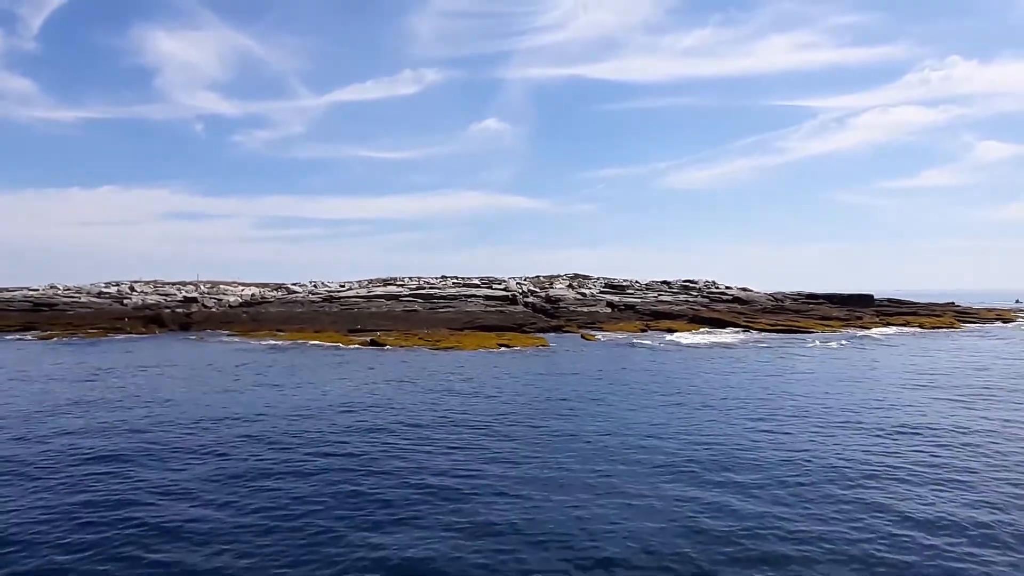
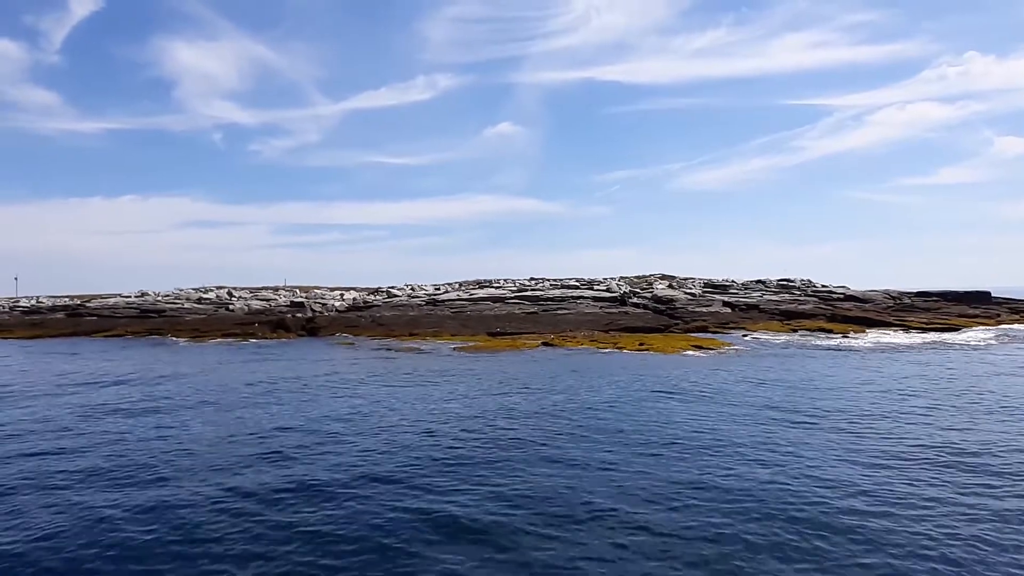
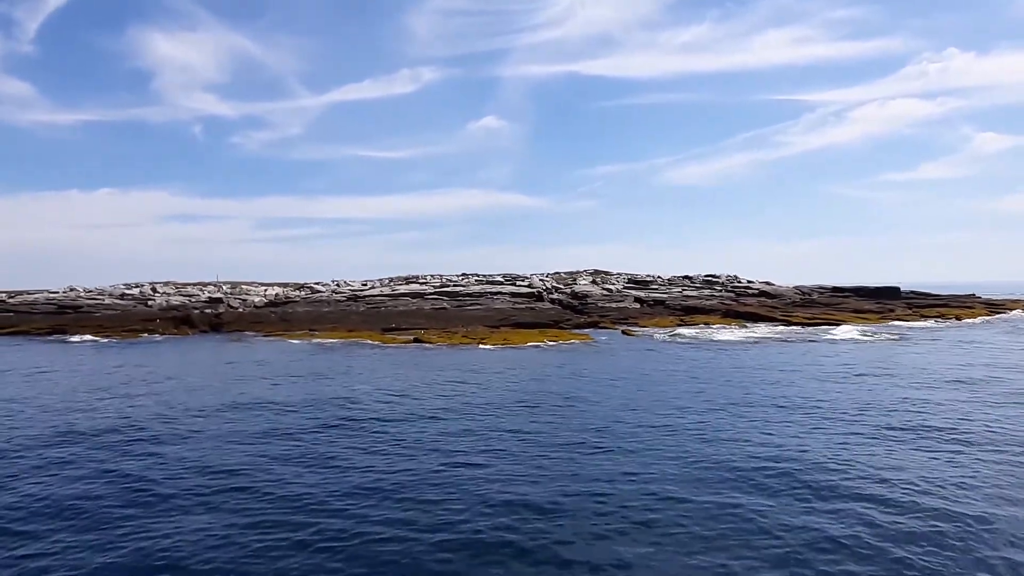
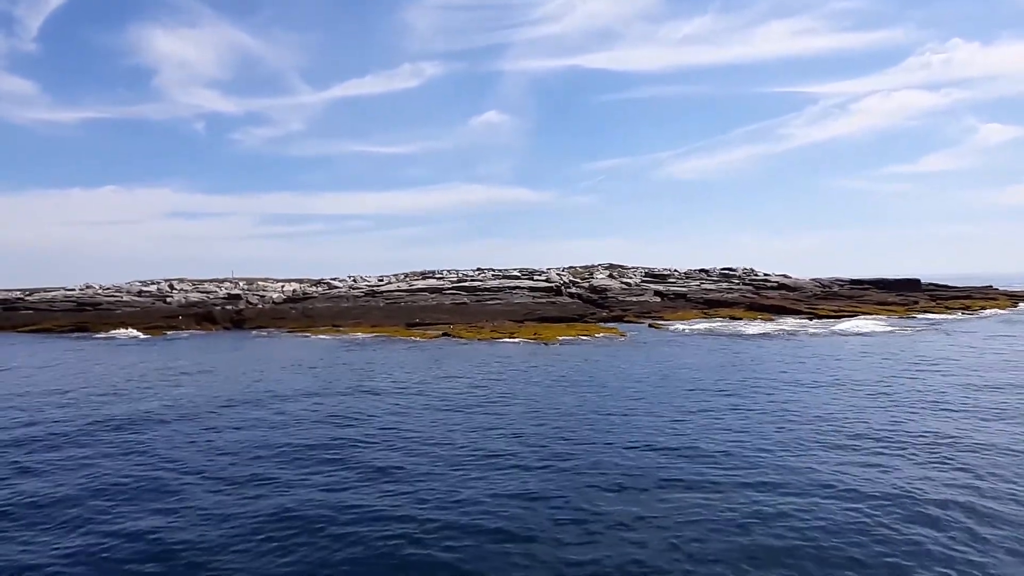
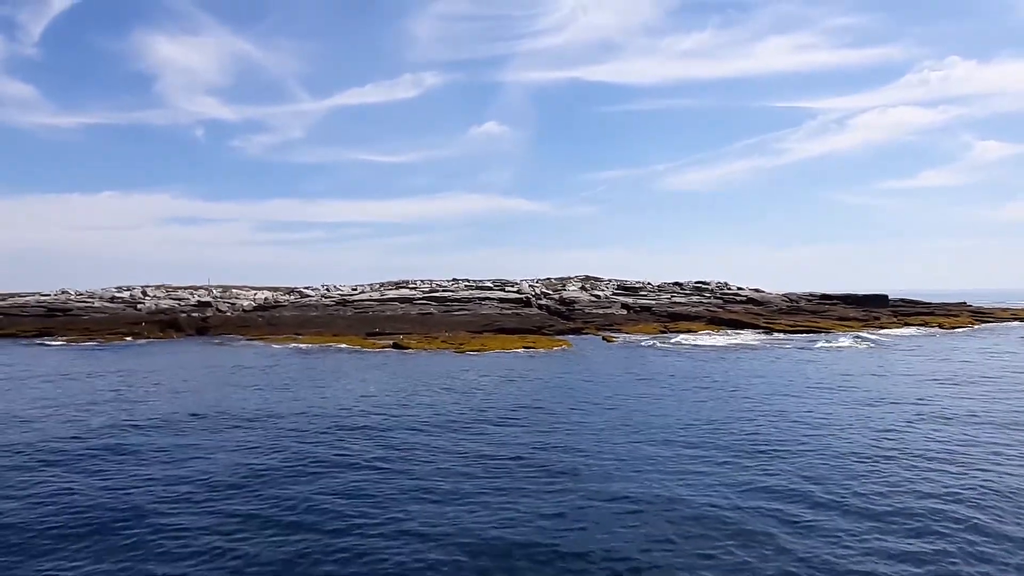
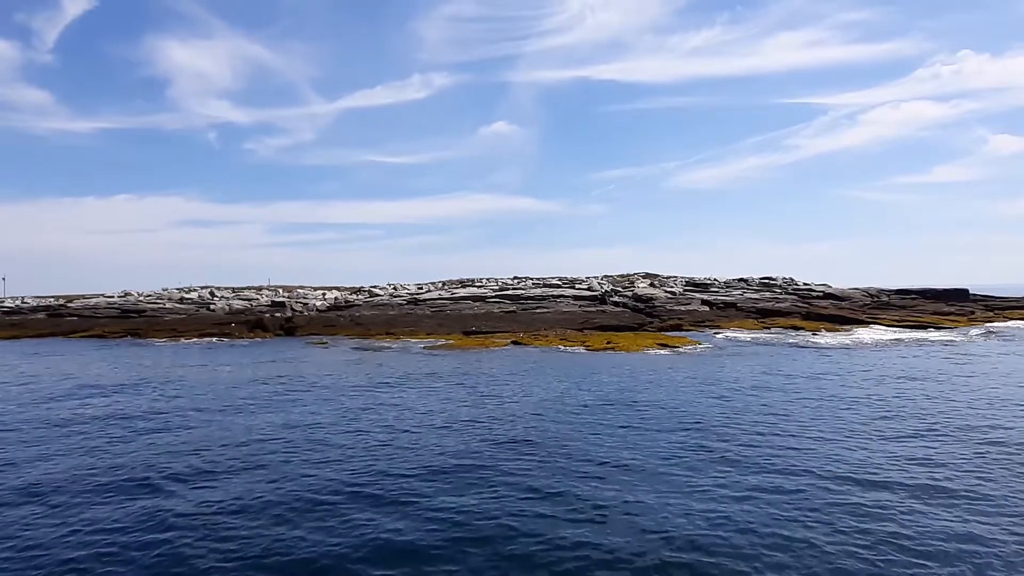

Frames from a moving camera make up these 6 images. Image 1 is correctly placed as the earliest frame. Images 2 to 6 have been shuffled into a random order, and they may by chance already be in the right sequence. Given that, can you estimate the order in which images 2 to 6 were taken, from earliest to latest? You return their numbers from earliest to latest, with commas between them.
5, 3, 4, 6, 2
